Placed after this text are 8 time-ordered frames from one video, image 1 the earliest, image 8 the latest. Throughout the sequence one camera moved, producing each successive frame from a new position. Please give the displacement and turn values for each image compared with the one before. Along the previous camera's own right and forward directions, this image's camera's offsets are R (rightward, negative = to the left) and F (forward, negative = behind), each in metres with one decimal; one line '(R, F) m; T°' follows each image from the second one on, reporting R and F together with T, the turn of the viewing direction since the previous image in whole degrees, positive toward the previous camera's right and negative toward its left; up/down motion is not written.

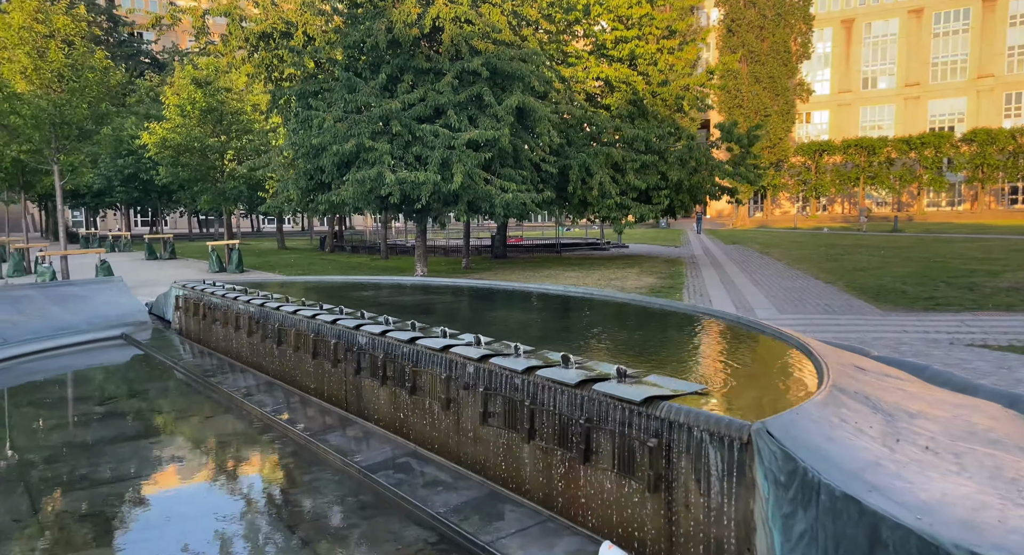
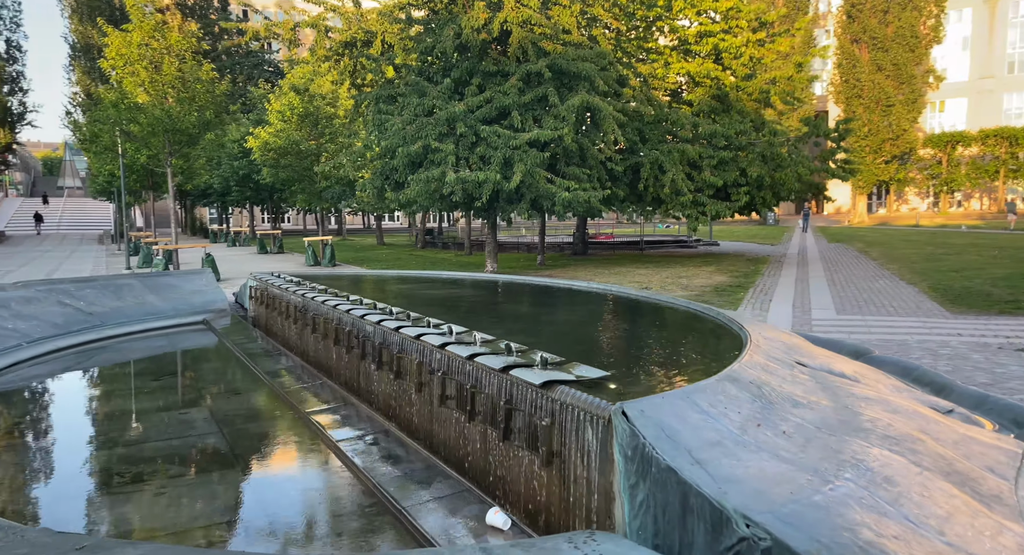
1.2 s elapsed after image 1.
(+1.0, -0.3) m; -9°
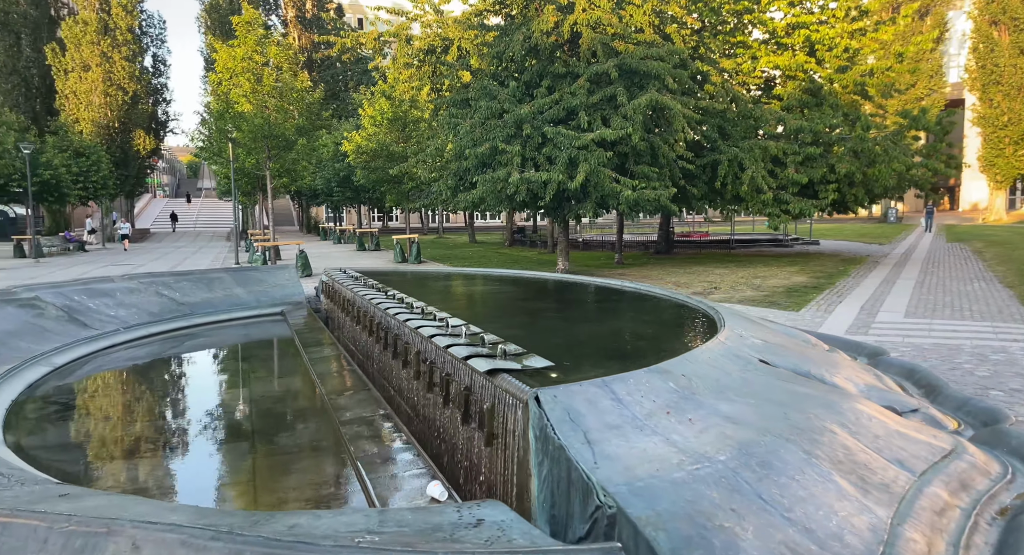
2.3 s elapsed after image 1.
(+0.9, -0.3) m; -9°
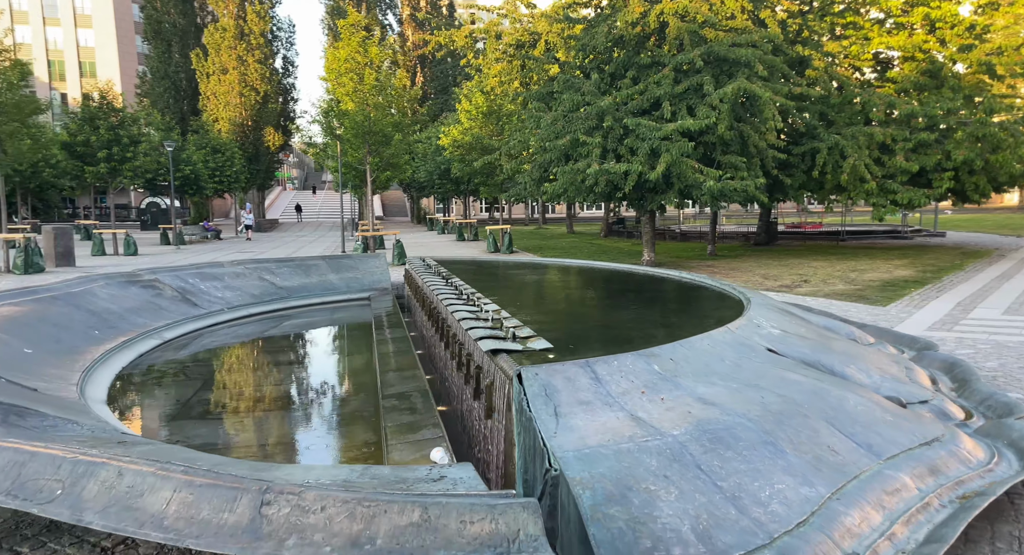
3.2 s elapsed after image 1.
(+0.7, -0.3) m; -9°
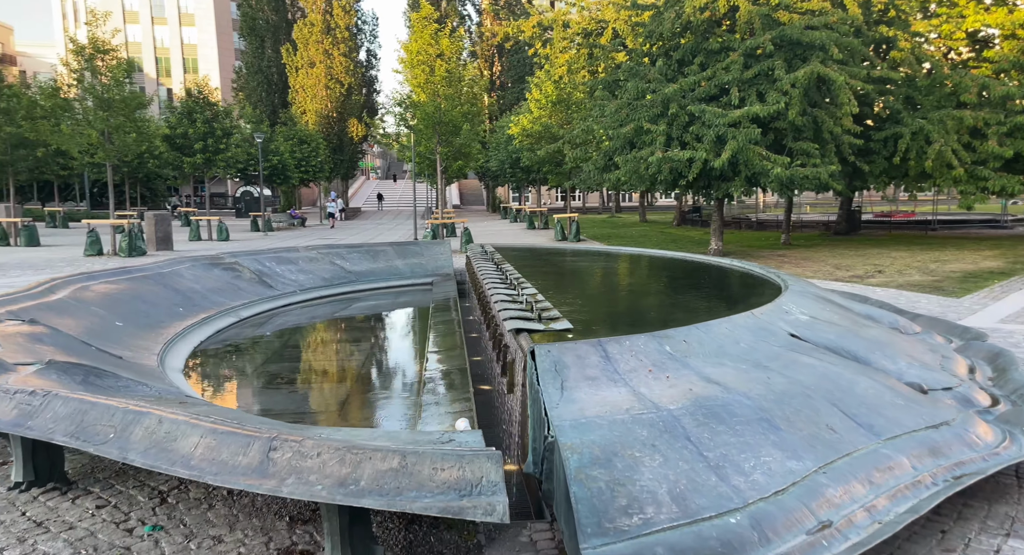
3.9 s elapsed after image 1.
(+0.4, -0.2) m; -7°
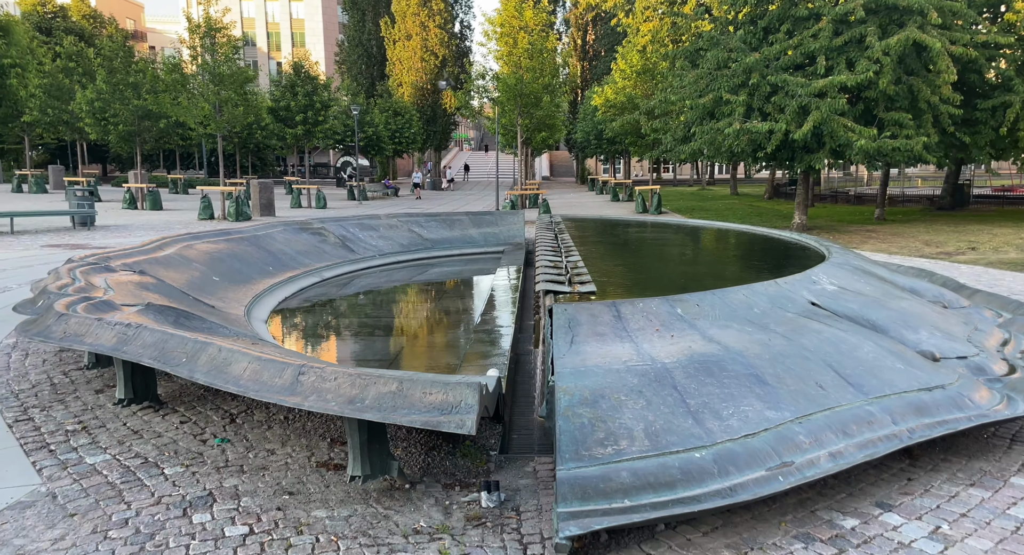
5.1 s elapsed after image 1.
(+0.4, -0.4) m; -8°
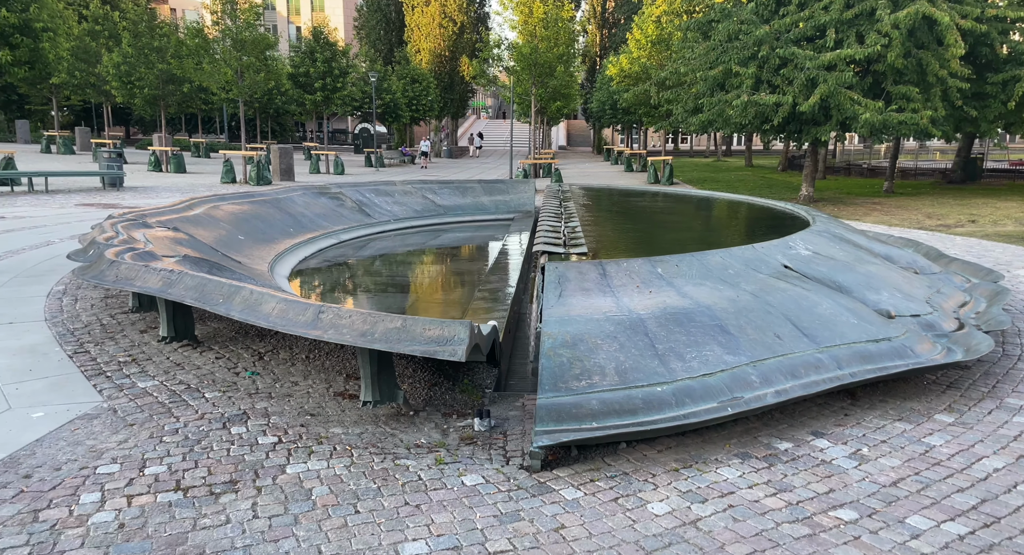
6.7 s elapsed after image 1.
(+0.1, -0.5) m; -1°
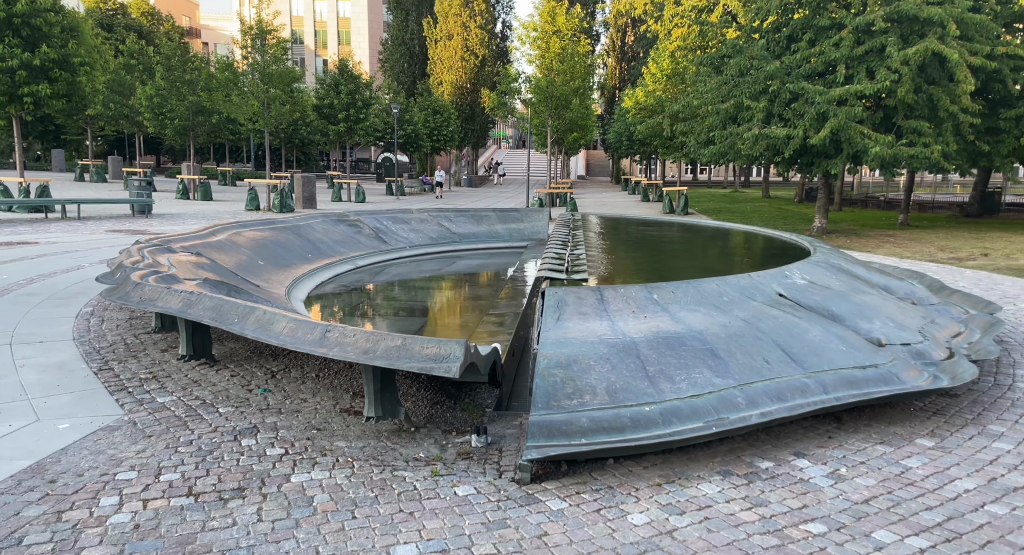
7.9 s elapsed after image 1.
(+0.1, -0.2) m; -2°
